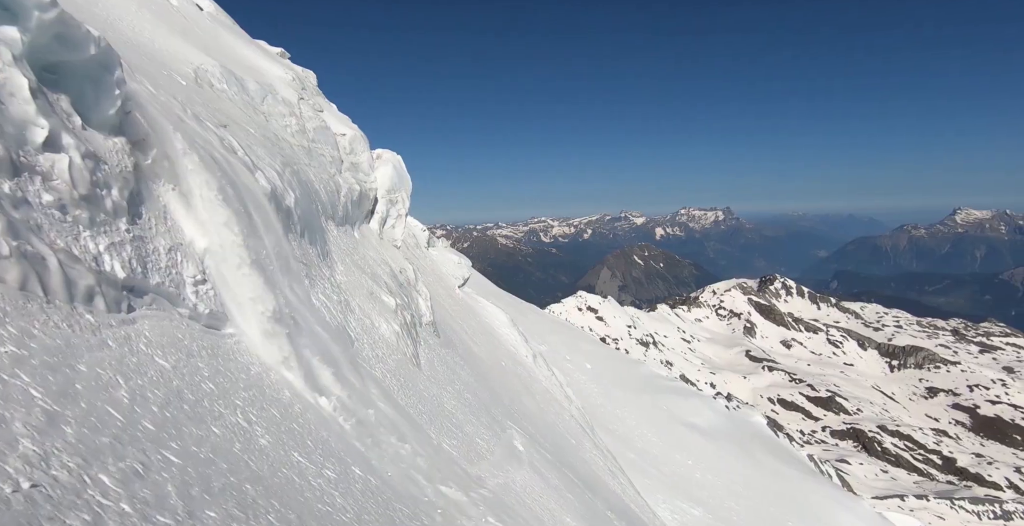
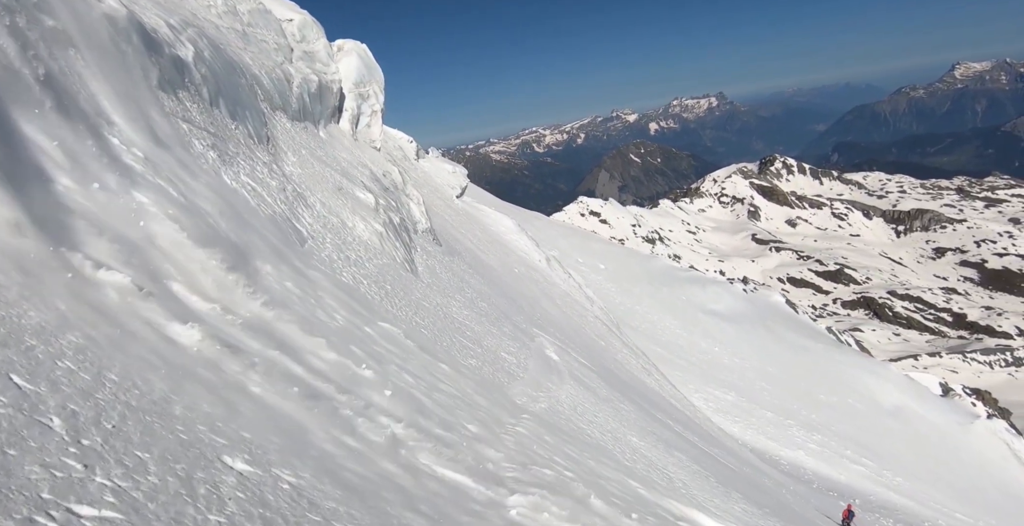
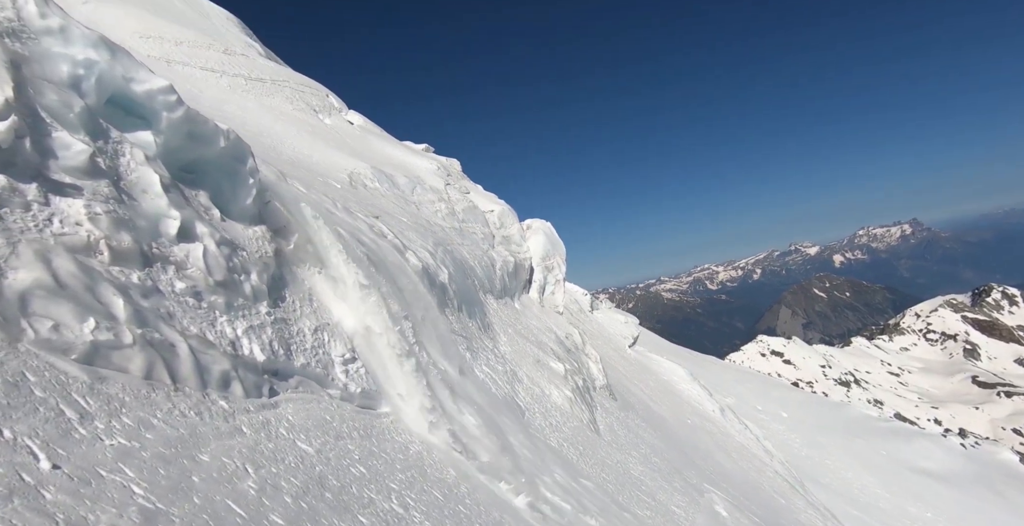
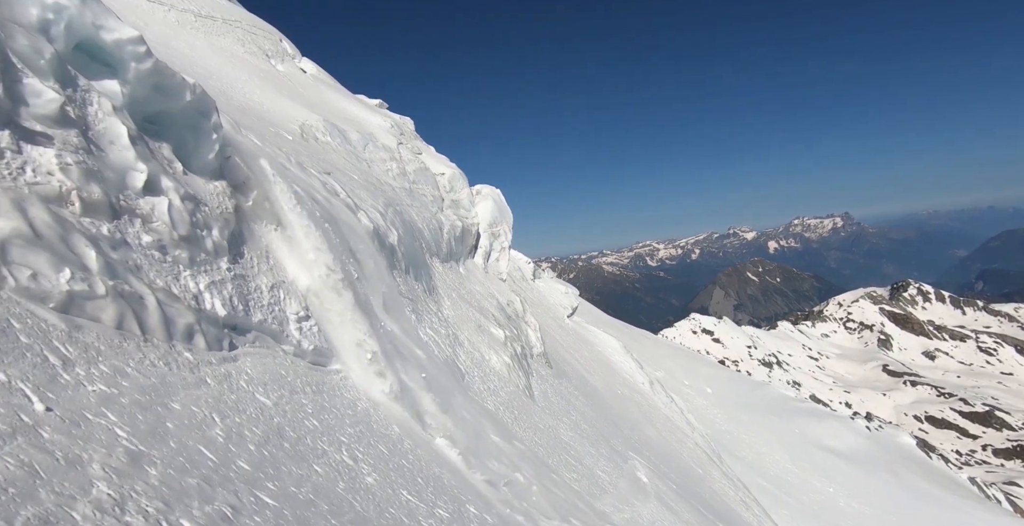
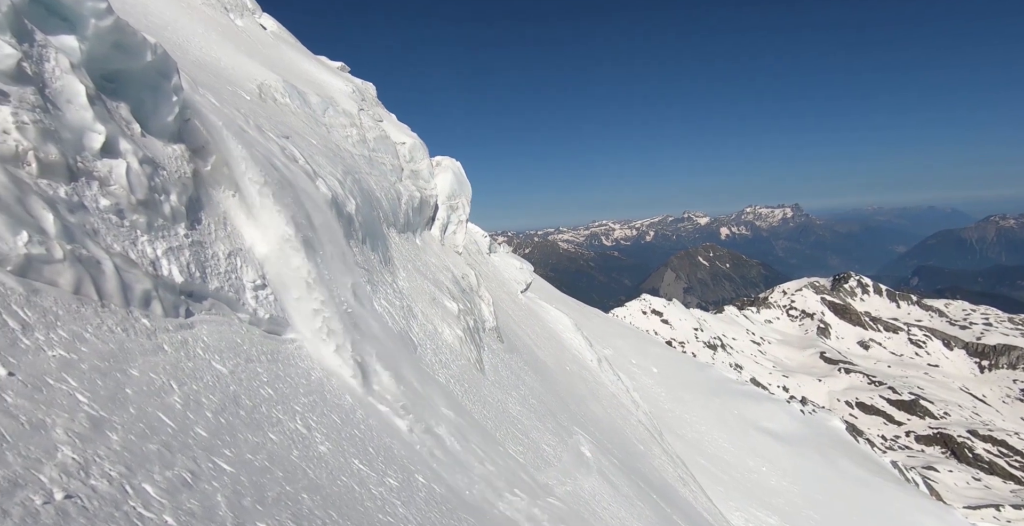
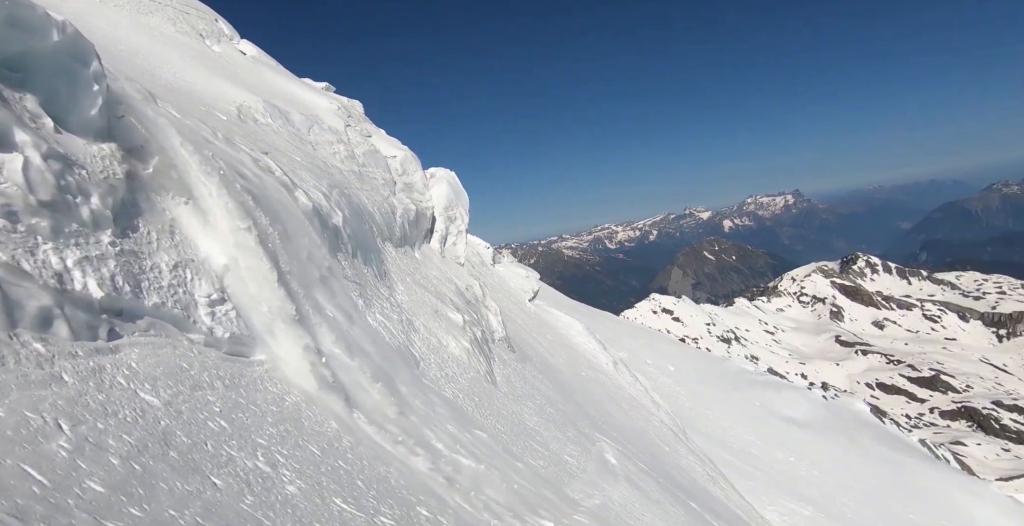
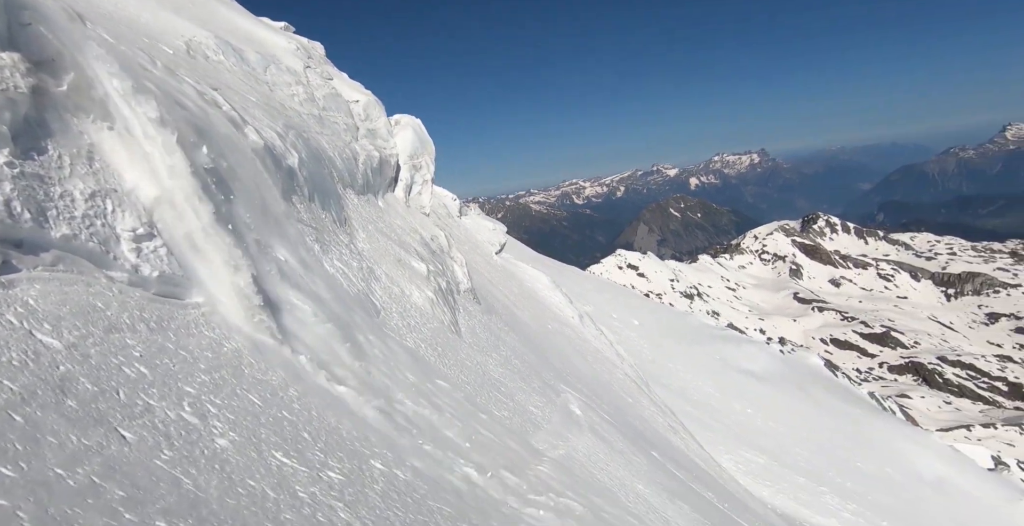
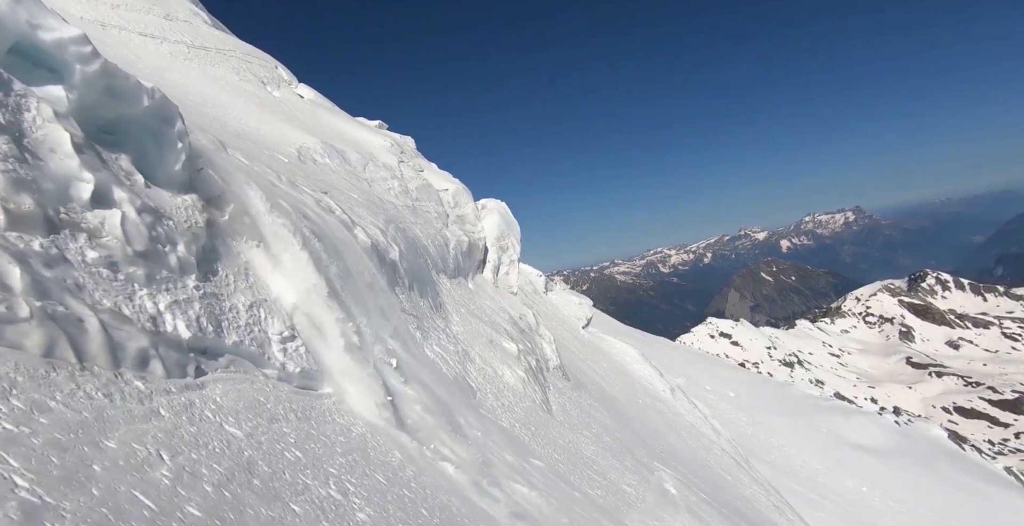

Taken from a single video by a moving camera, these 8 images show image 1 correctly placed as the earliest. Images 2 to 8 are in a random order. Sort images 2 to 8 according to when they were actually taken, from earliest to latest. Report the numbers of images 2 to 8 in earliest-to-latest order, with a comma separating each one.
5, 4, 3, 8, 6, 7, 2
